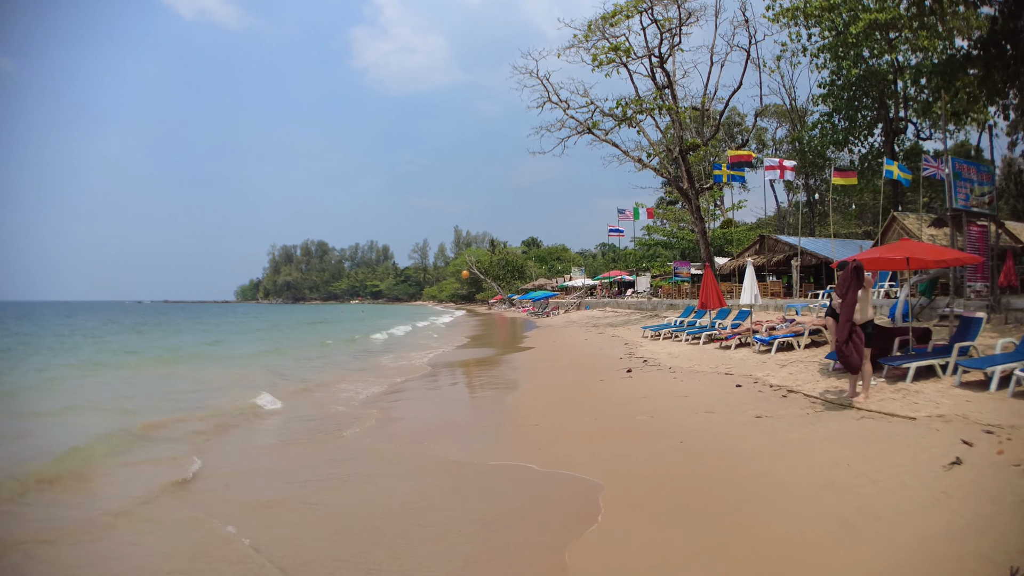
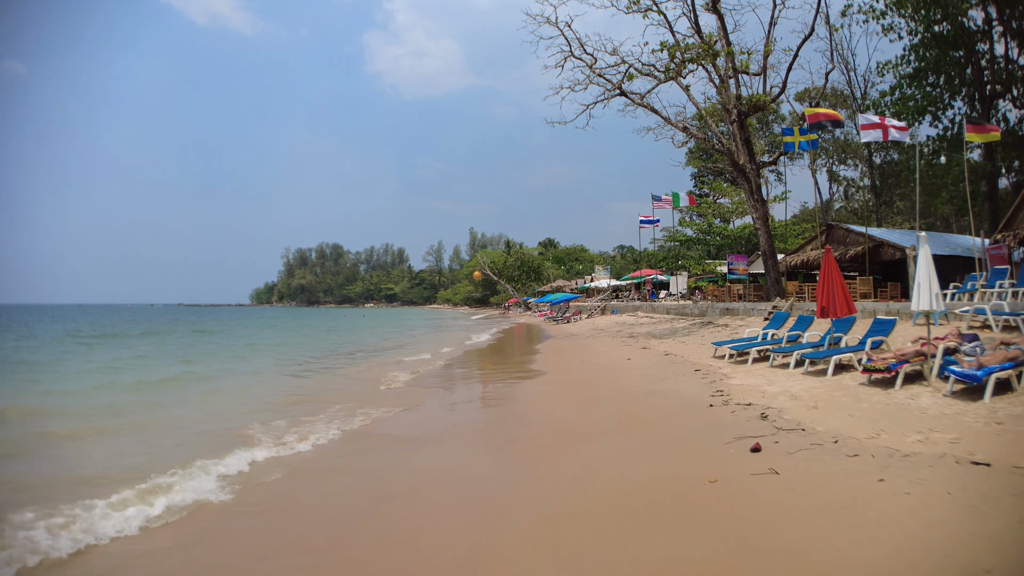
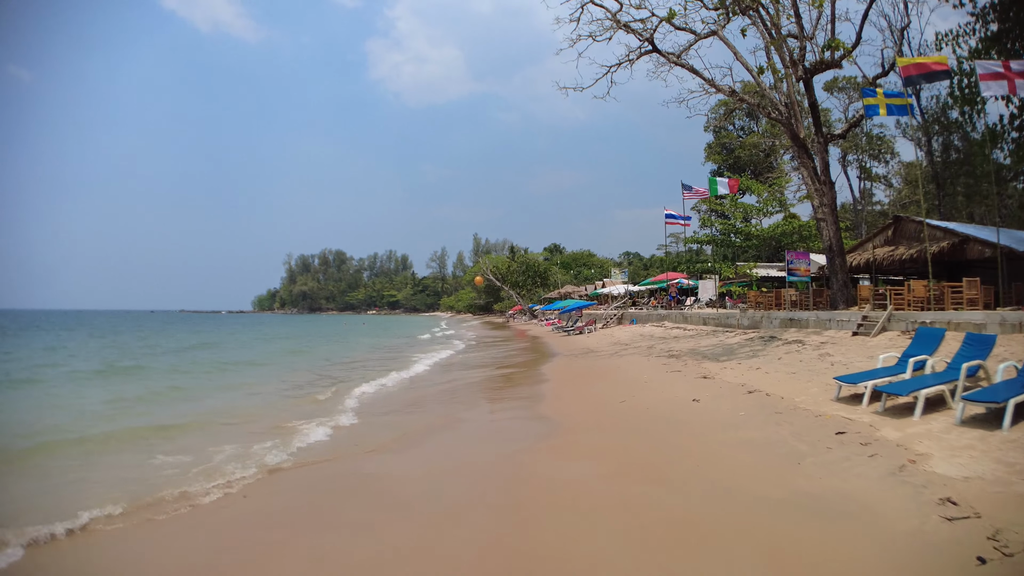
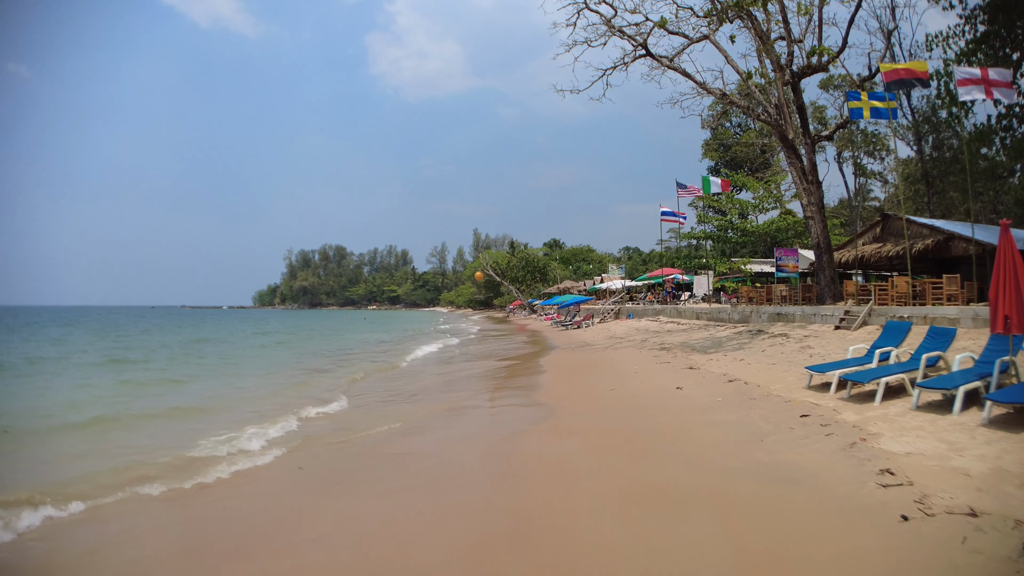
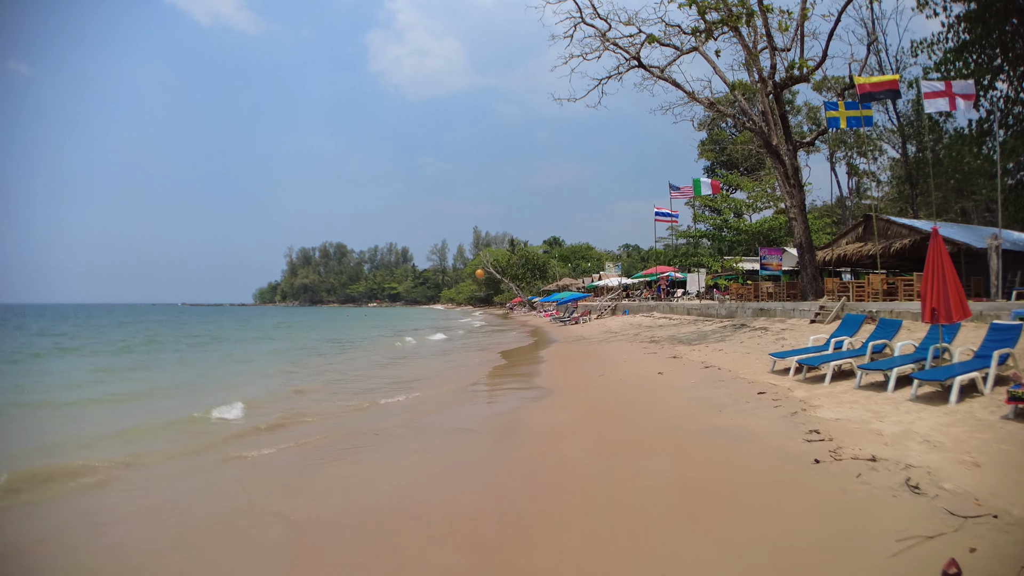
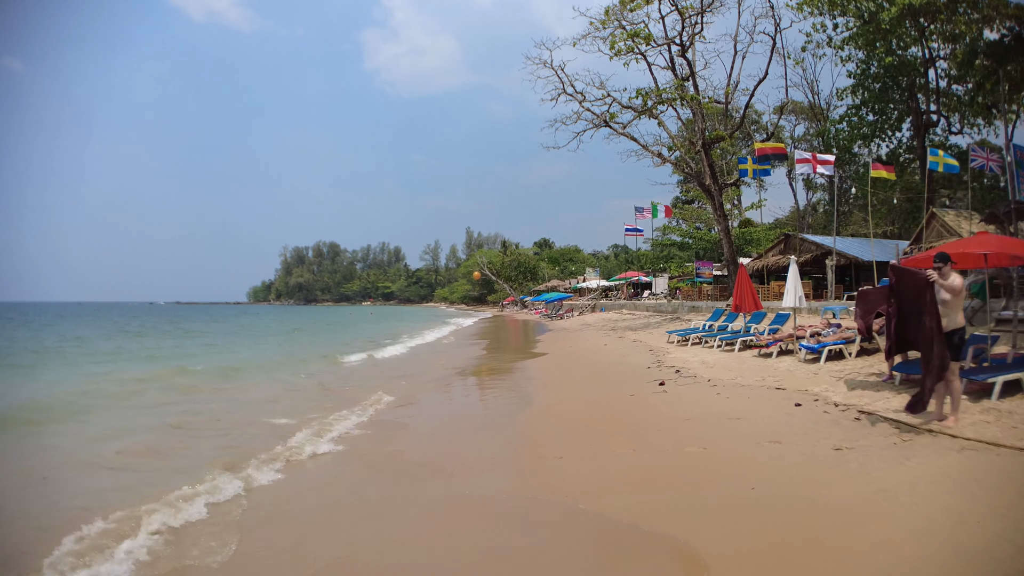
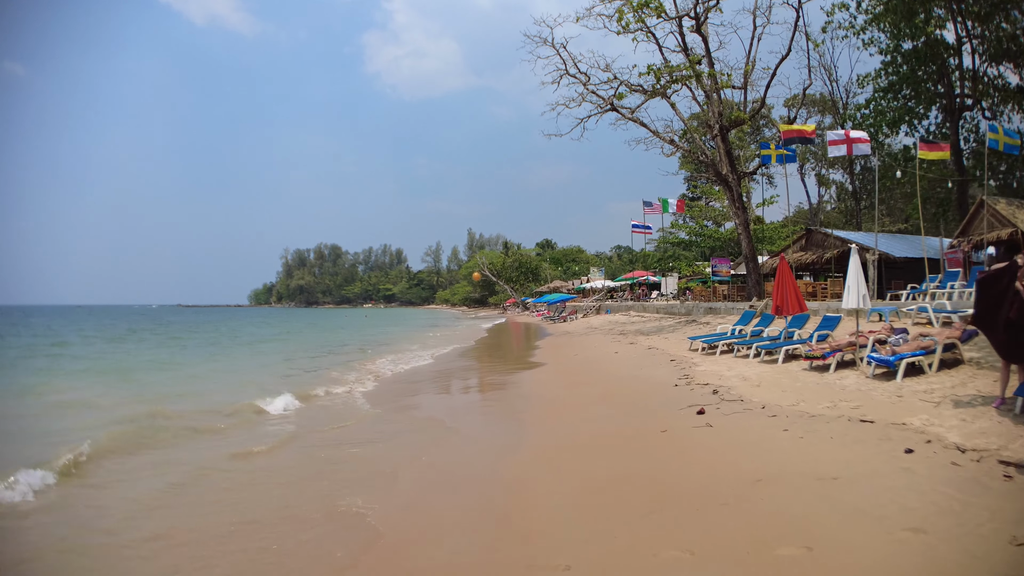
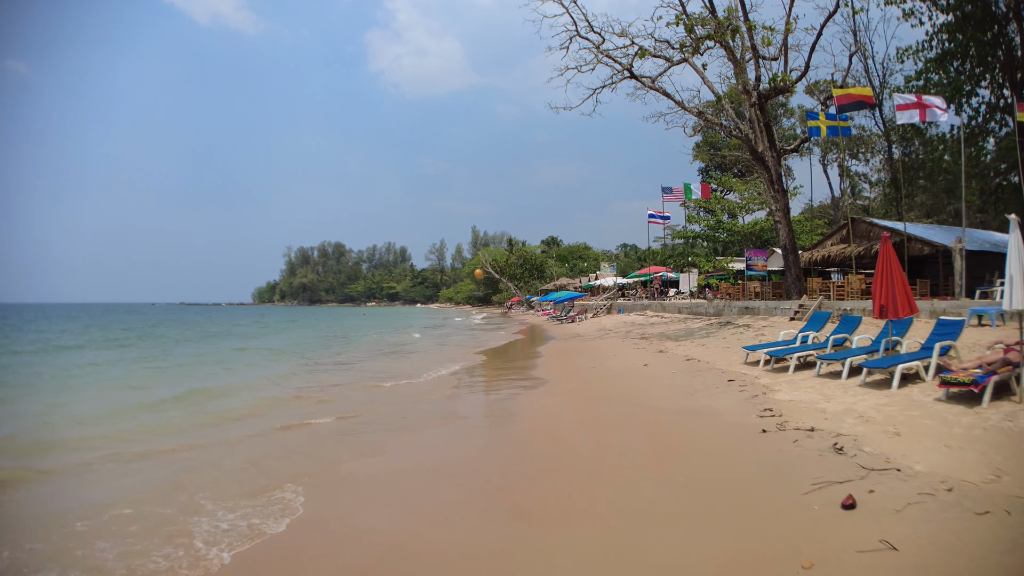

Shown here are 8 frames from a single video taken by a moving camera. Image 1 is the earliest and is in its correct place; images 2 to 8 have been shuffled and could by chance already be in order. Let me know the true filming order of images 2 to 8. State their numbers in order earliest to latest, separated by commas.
6, 7, 2, 8, 5, 4, 3
